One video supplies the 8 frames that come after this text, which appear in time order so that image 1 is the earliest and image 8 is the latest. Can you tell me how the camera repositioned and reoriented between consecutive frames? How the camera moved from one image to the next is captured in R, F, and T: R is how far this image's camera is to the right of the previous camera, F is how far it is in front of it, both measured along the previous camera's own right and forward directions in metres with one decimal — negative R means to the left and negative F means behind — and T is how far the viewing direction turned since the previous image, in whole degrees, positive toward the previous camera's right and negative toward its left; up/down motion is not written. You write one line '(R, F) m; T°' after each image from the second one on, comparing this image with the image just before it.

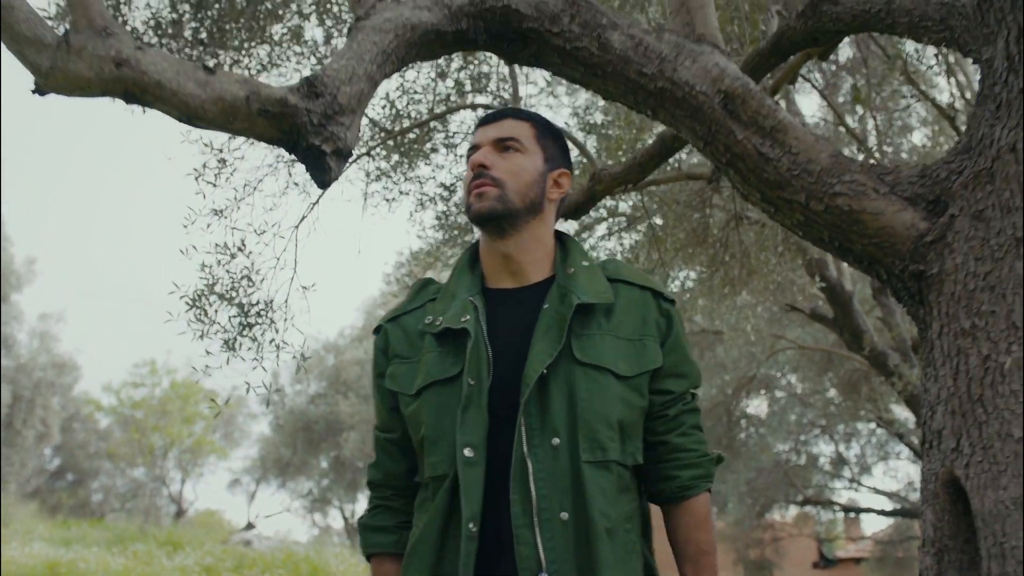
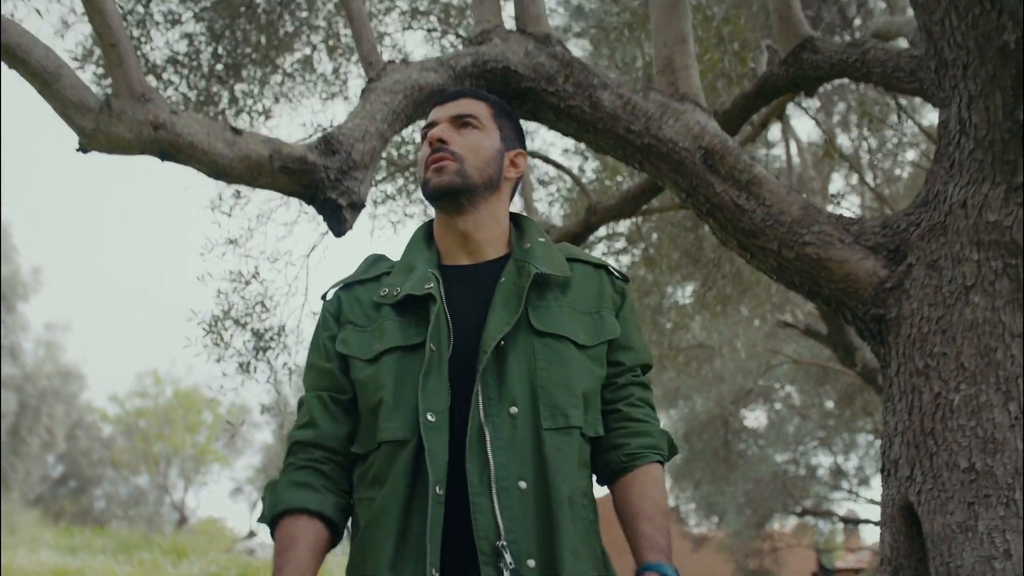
(0.0, -0.3) m; 0°
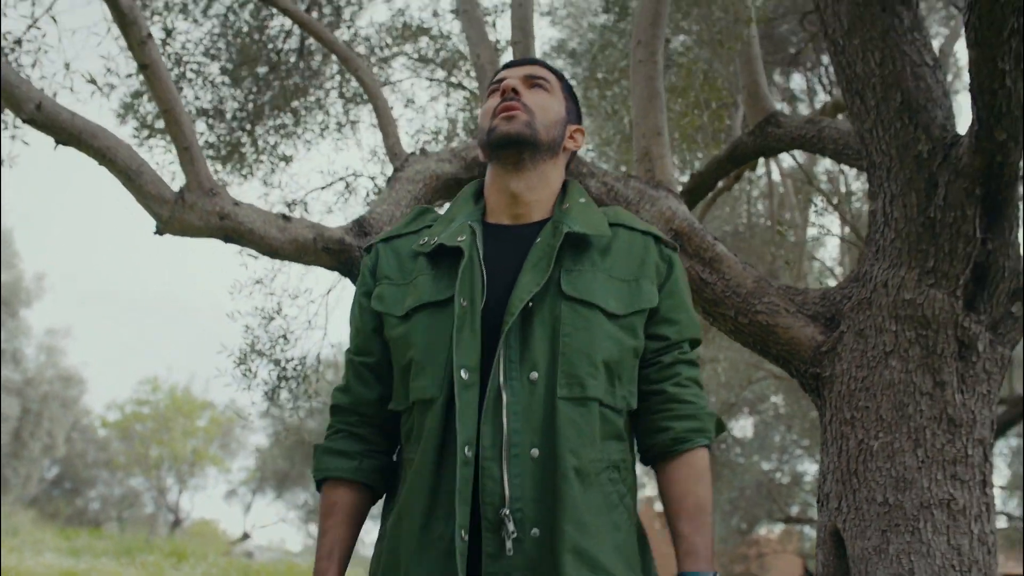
(0.0, -0.6) m; 0°
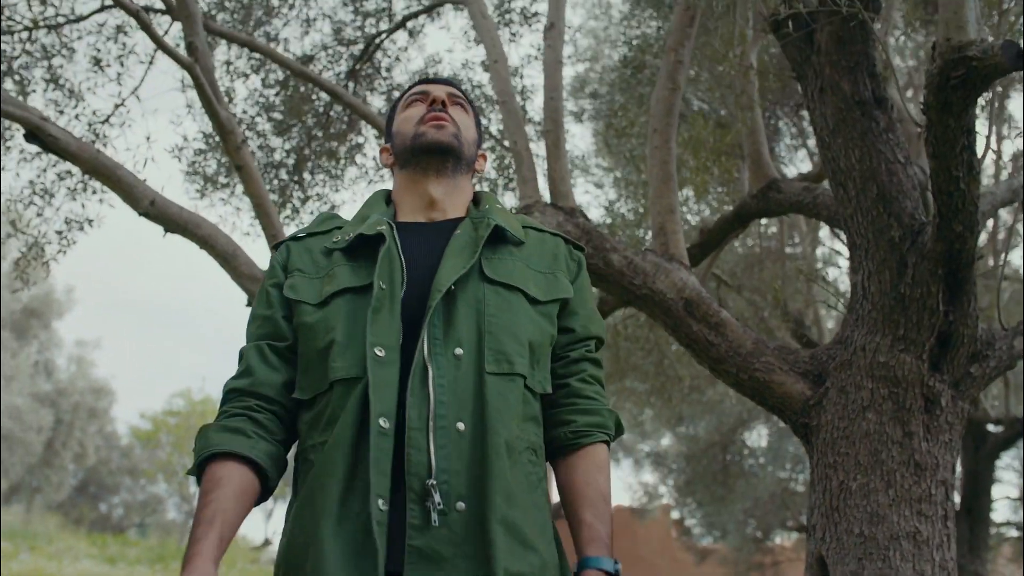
(-0.1, -0.7) m; -1°
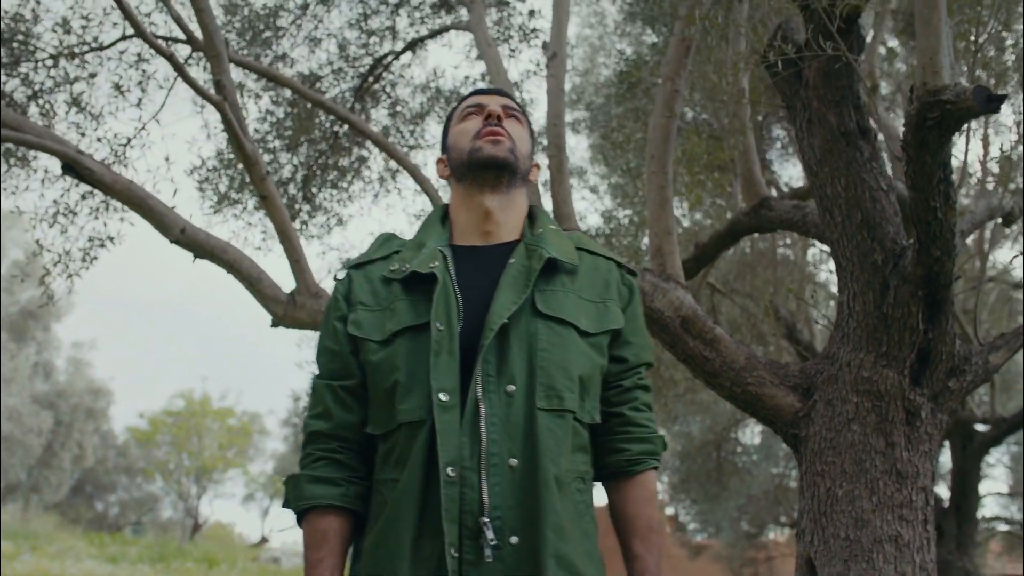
(-0.1, -0.3) m; 0°
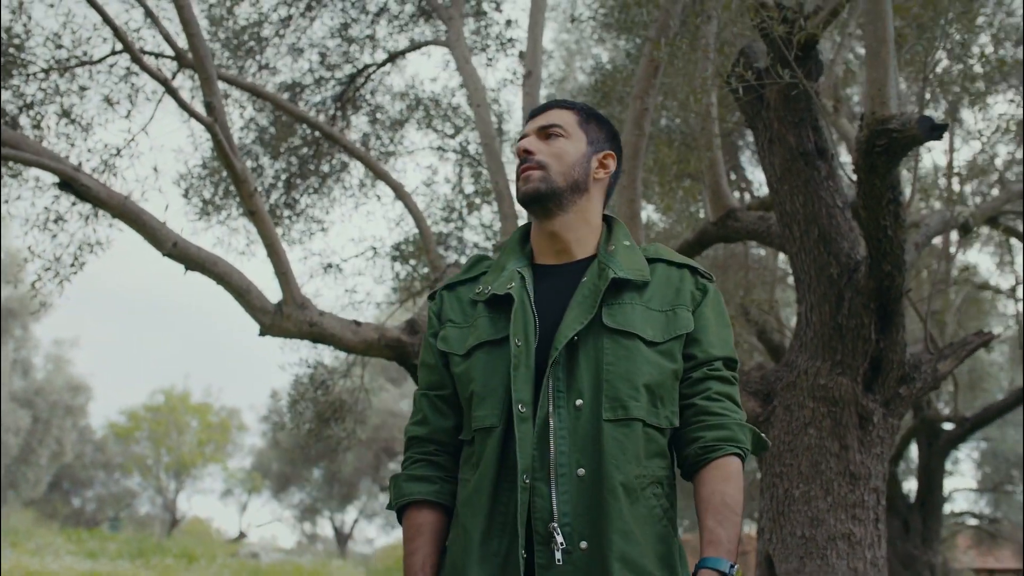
(0.0, -0.2) m; +1°
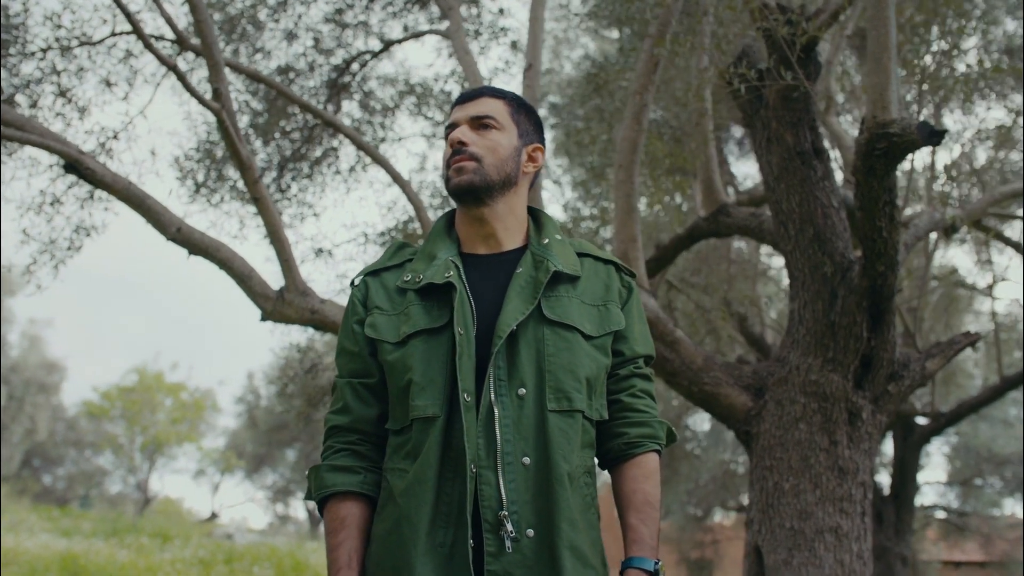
(-0.1, -0.1) m; +1°
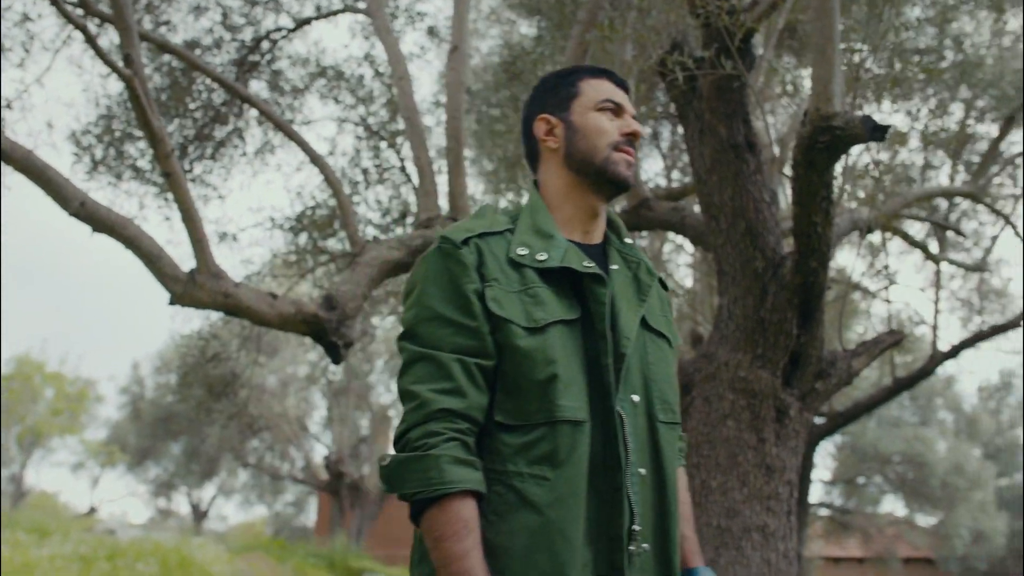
(-0.1, +0.2) m; +6°
